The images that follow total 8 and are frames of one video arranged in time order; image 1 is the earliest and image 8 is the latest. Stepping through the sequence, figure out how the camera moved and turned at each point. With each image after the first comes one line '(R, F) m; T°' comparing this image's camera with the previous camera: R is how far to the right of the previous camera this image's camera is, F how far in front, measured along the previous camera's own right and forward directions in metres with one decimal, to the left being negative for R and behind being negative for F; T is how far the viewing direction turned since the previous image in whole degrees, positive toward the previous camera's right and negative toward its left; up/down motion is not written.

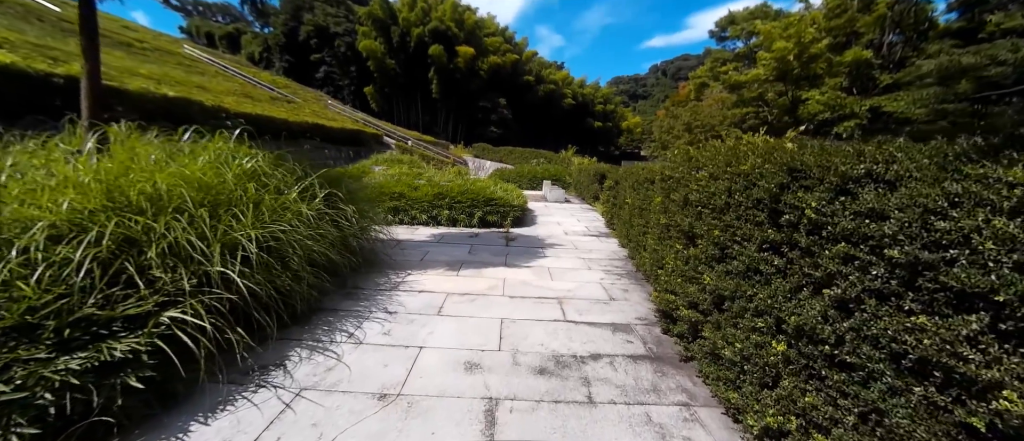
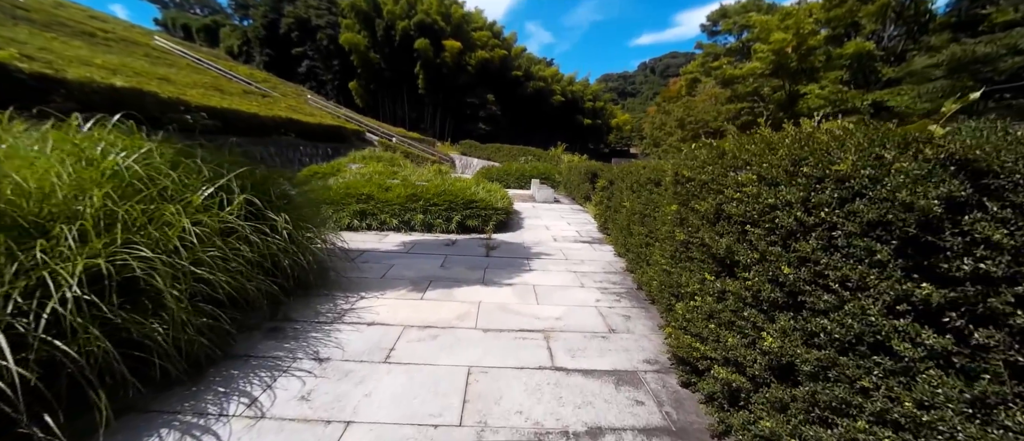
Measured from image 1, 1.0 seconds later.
(+0.1, +0.6) m; +2°
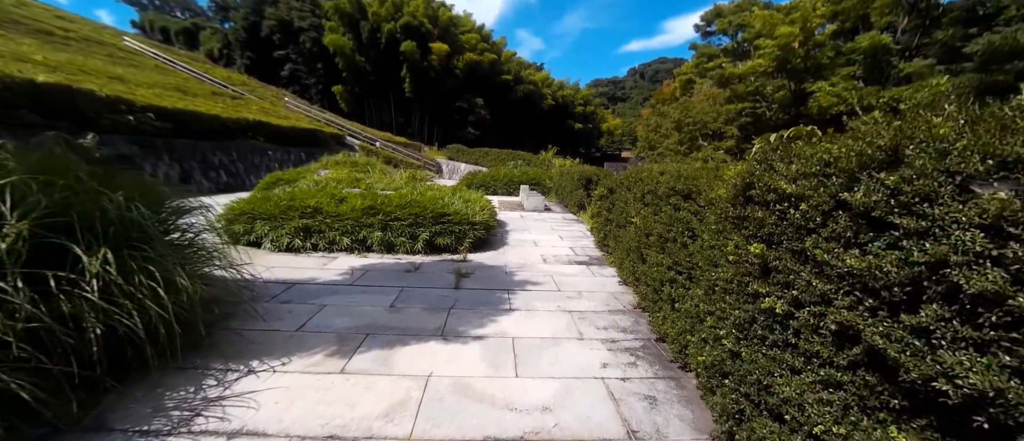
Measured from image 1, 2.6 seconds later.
(+0.1, +0.9) m; +1°
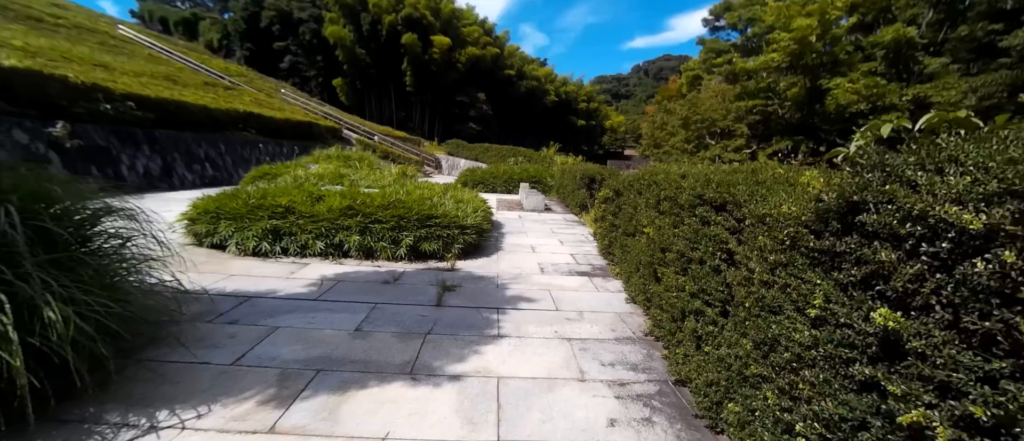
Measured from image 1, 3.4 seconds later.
(+0.1, +0.4) m; 0°
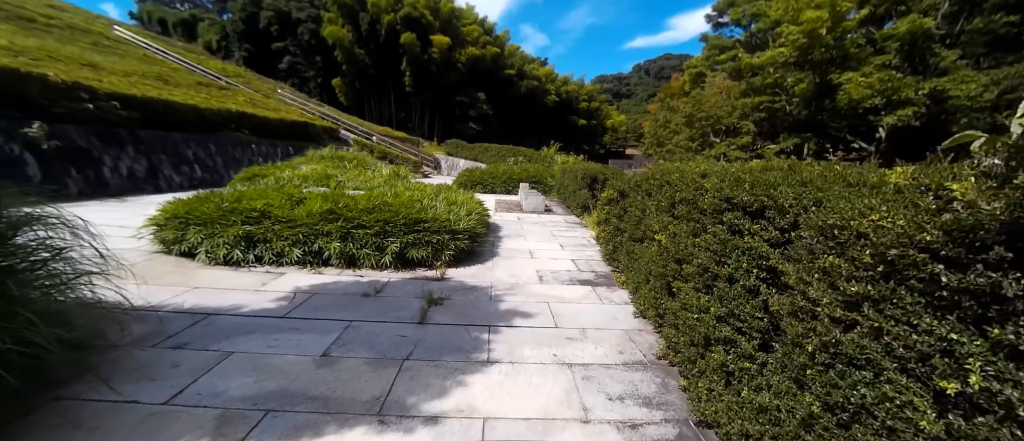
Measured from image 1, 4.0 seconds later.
(+0.1, +0.3) m; 0°
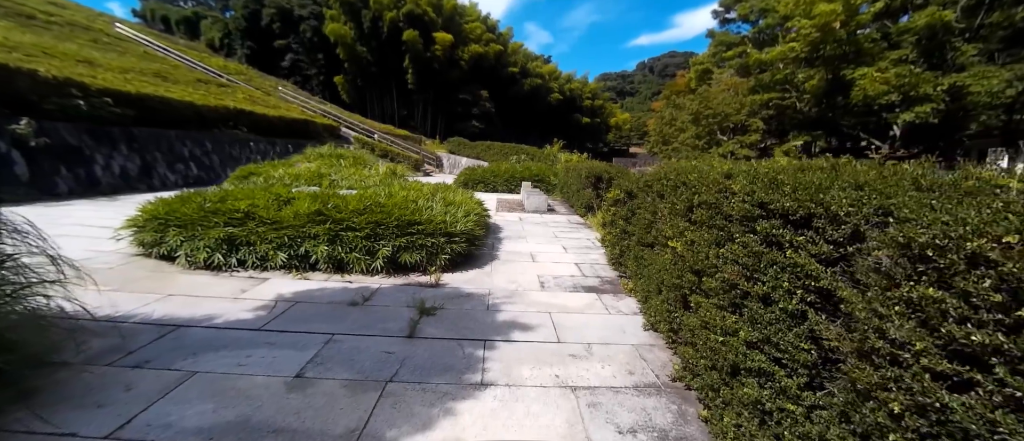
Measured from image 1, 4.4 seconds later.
(0.0, +0.2) m; 0°
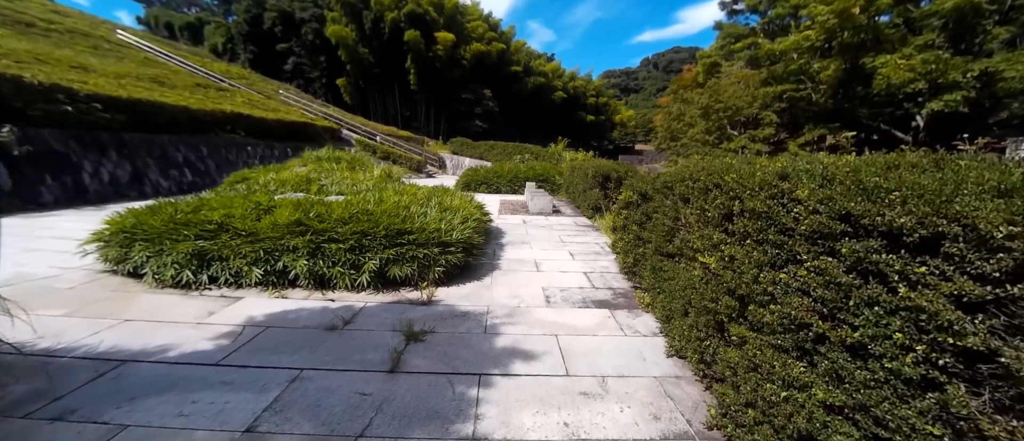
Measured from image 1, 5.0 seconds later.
(0.0, +0.3) m; -1°
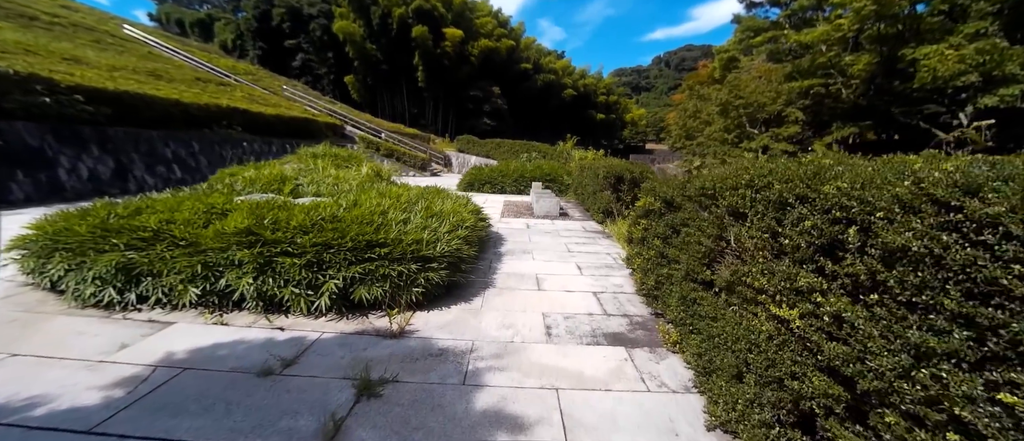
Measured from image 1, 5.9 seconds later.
(+0.1, +0.5) m; -1°
